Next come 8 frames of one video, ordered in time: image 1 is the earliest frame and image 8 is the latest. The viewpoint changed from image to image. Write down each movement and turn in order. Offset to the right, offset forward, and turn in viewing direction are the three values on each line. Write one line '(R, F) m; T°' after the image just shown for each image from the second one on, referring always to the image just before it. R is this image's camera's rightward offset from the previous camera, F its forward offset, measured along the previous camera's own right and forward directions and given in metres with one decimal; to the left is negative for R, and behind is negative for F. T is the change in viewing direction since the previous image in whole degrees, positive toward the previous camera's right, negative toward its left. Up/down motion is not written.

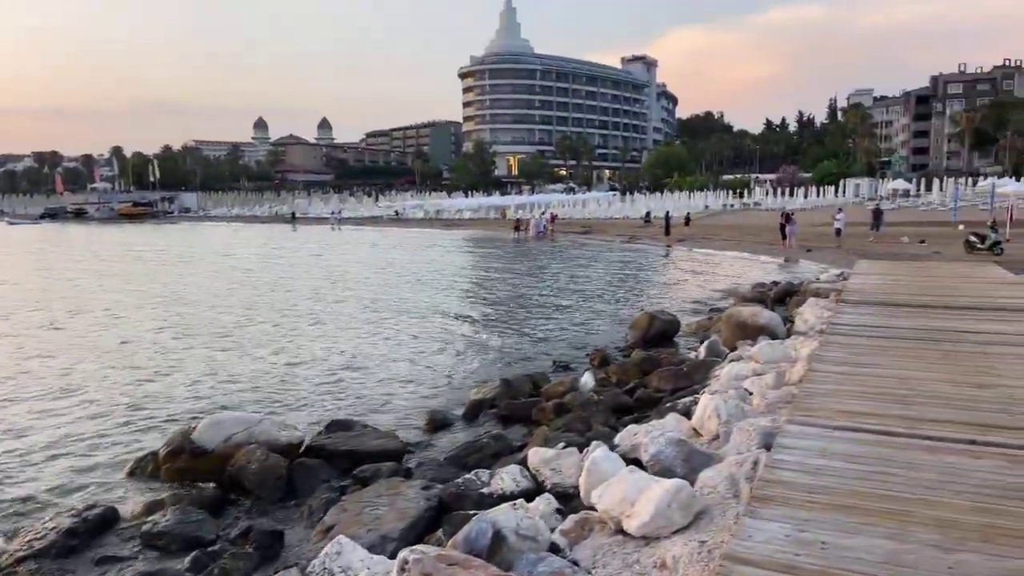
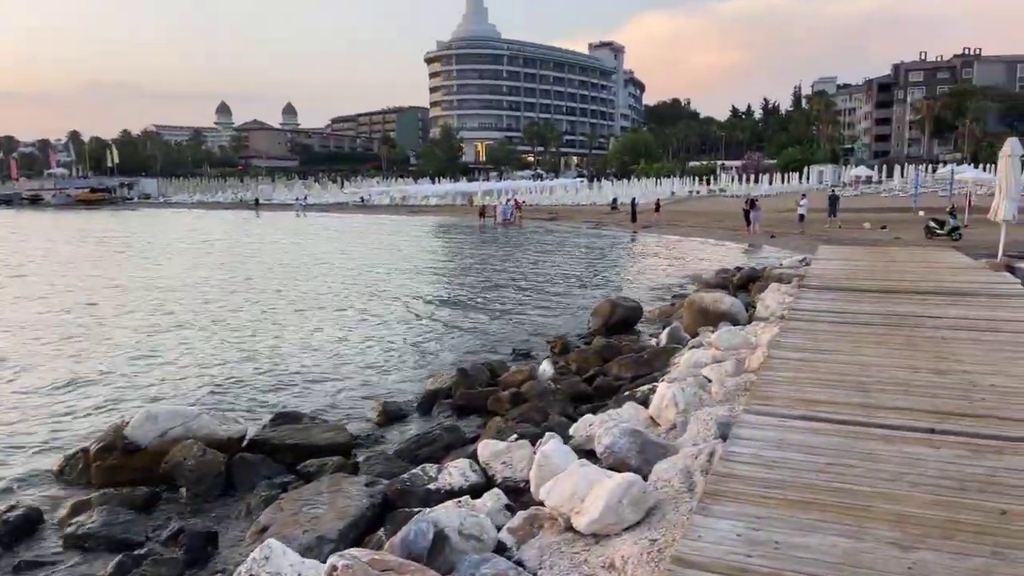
(+0.1, +0.3) m; +2°
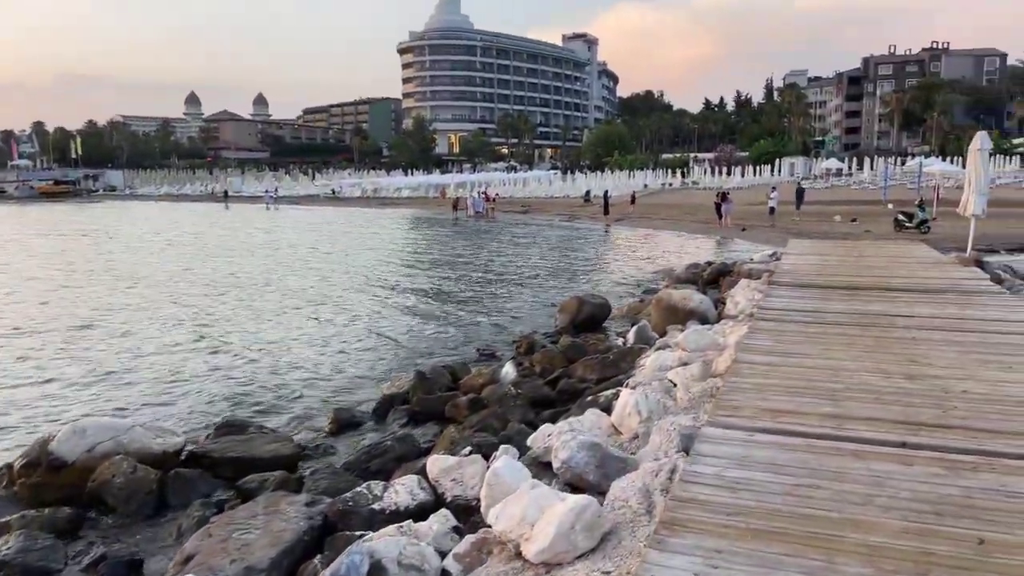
(+0.2, +0.3) m; +2°
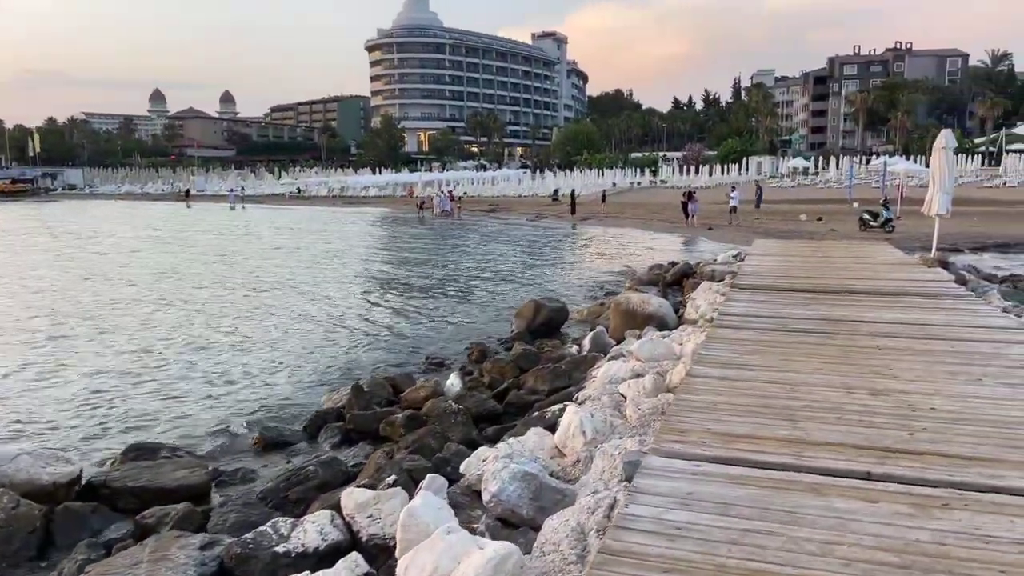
(+0.3, +0.5) m; +2°
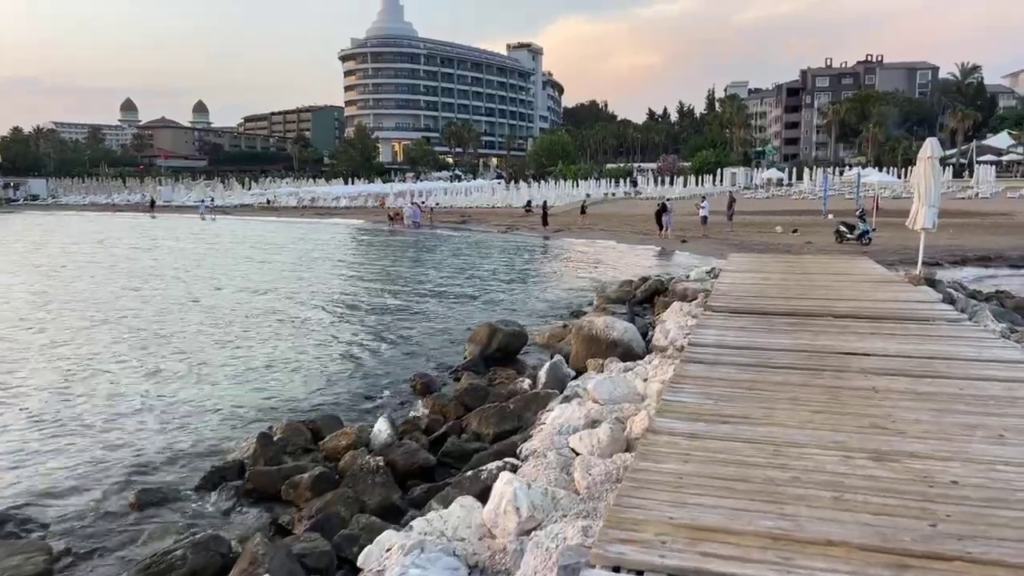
(+0.4, +1.1) m; +2°
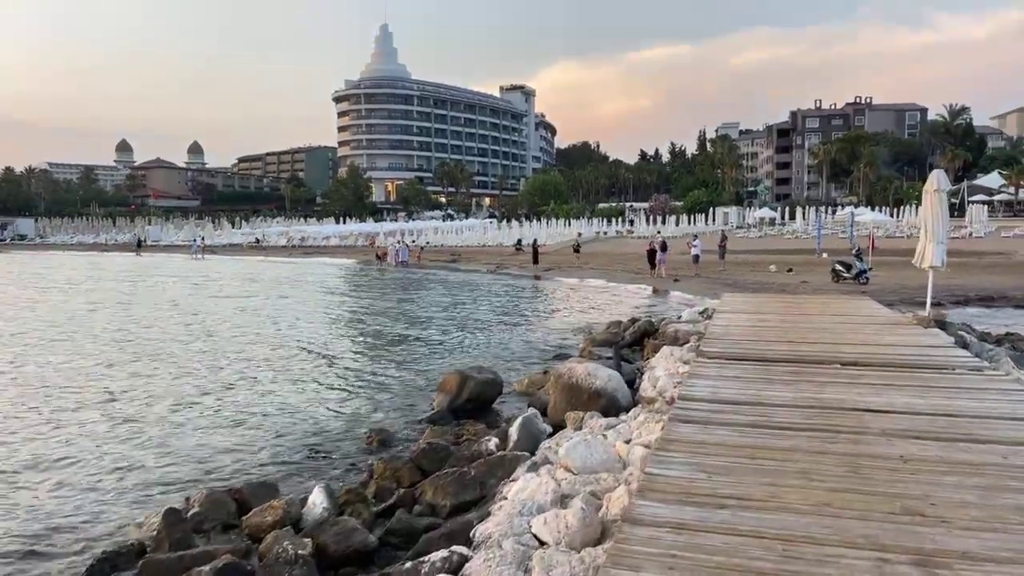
(+0.3, +1.0) m; 0°
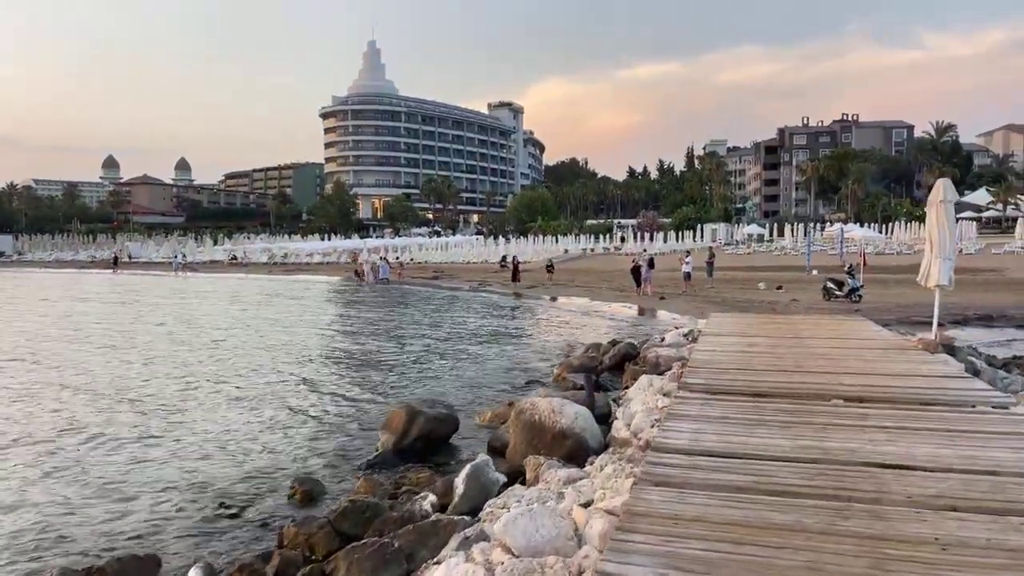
(+0.4, +1.2) m; +1°
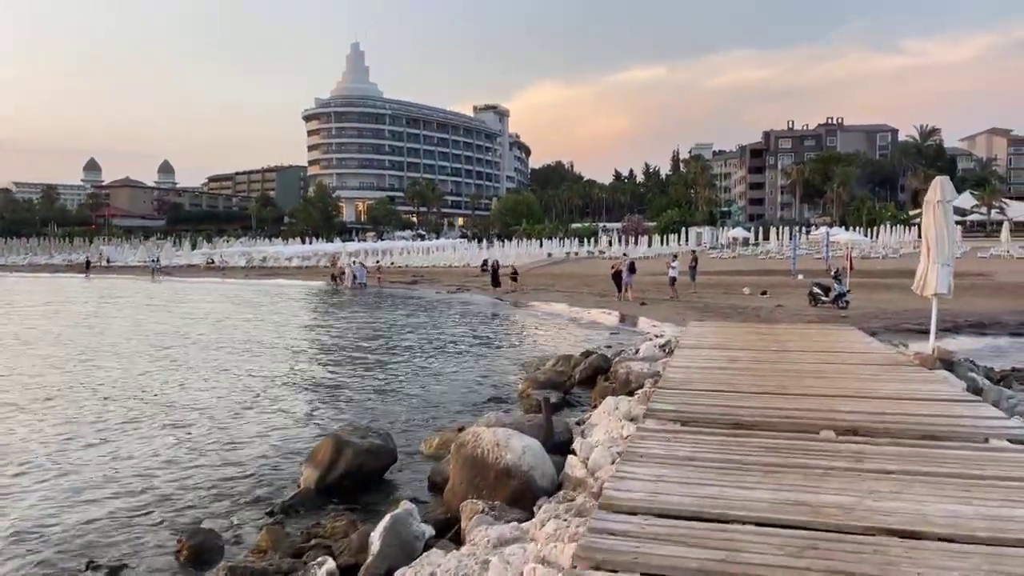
(+0.4, +1.1) m; +1°
